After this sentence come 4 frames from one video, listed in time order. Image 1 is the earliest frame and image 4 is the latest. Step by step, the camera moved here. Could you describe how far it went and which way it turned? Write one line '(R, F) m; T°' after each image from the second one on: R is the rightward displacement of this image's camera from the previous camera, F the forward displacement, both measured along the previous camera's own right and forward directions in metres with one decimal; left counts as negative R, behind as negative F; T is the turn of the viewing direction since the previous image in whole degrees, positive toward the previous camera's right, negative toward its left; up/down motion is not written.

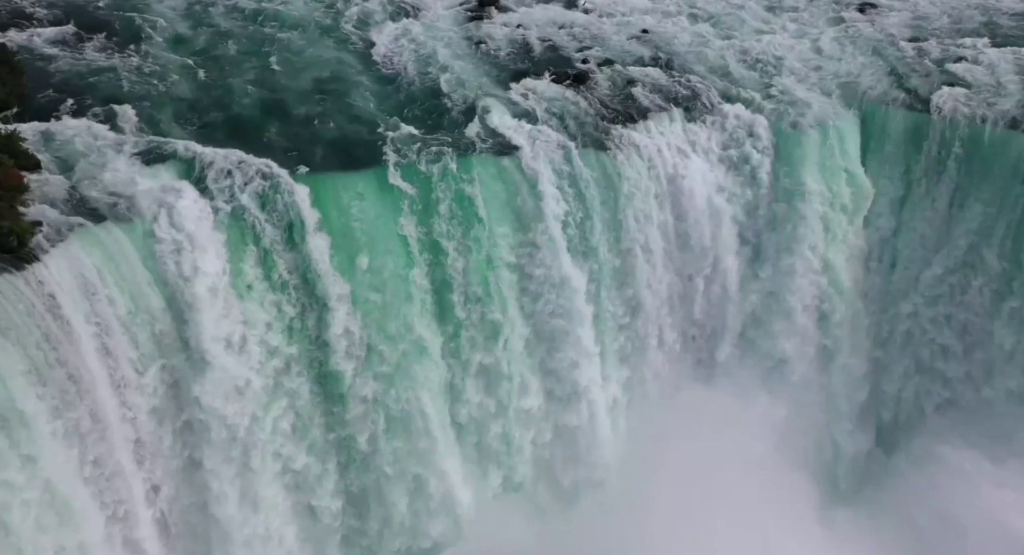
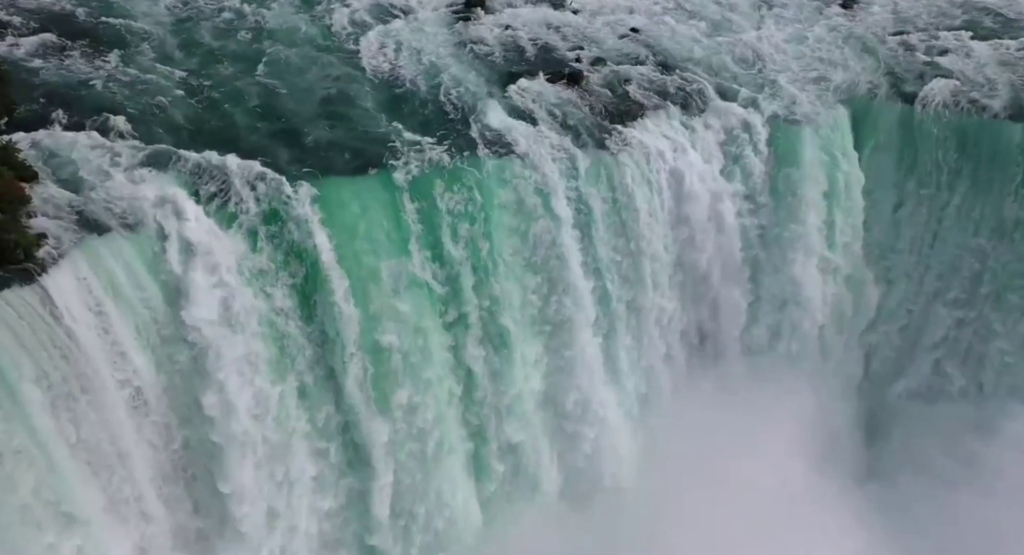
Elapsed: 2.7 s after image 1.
(-0.7, +0.1) m; +2°
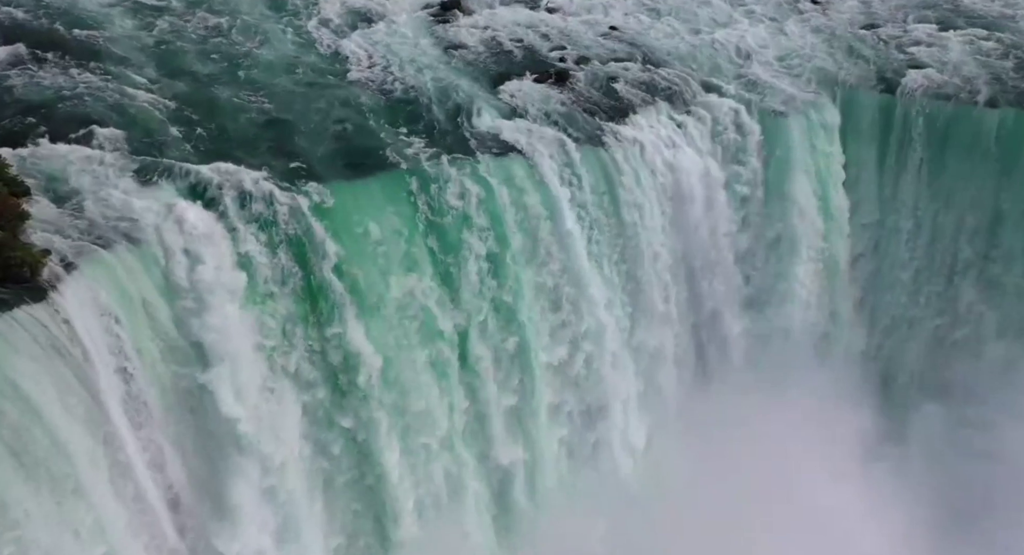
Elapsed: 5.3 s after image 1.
(-1.1, +0.1) m; +3°
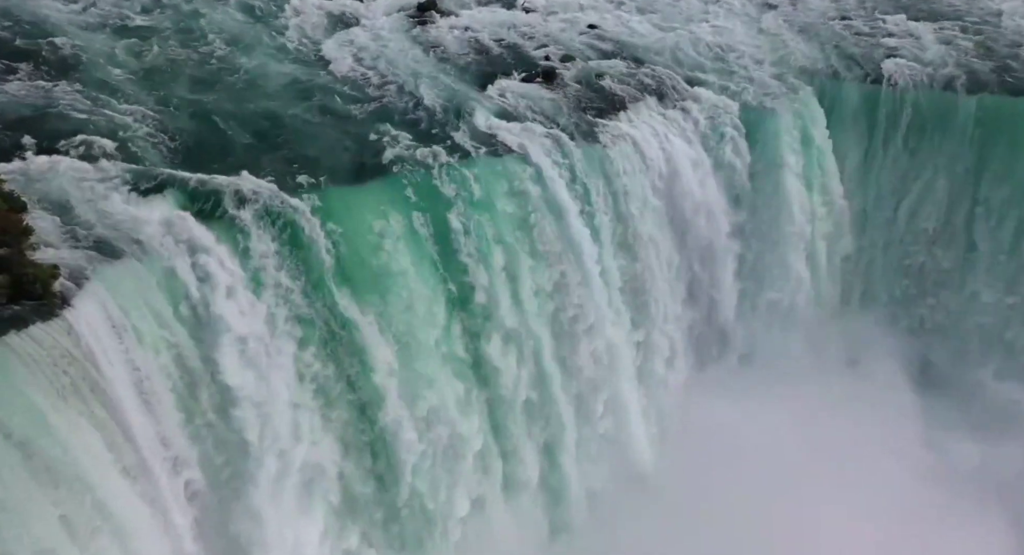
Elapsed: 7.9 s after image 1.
(-1.1, +0.1) m; +3°
